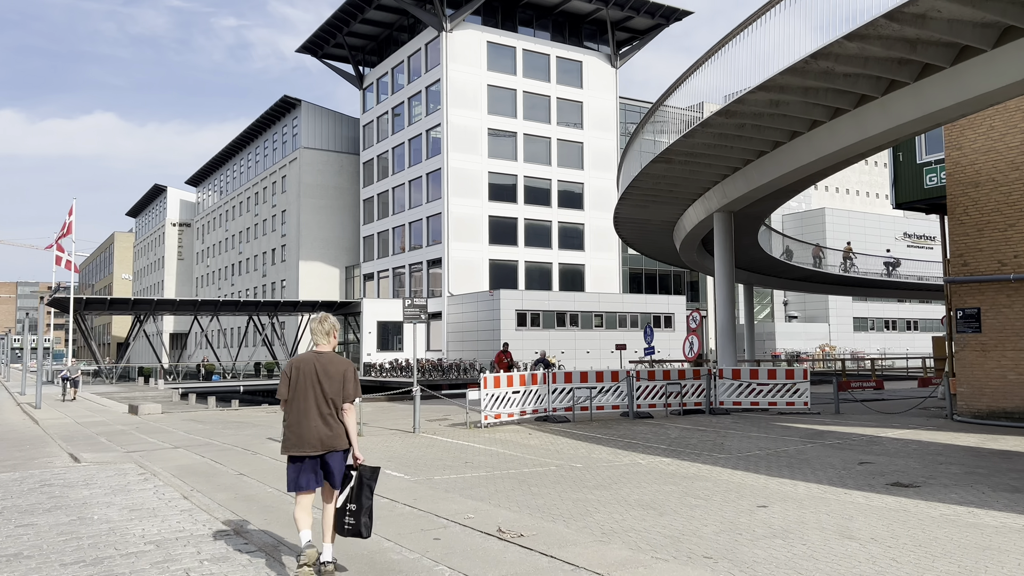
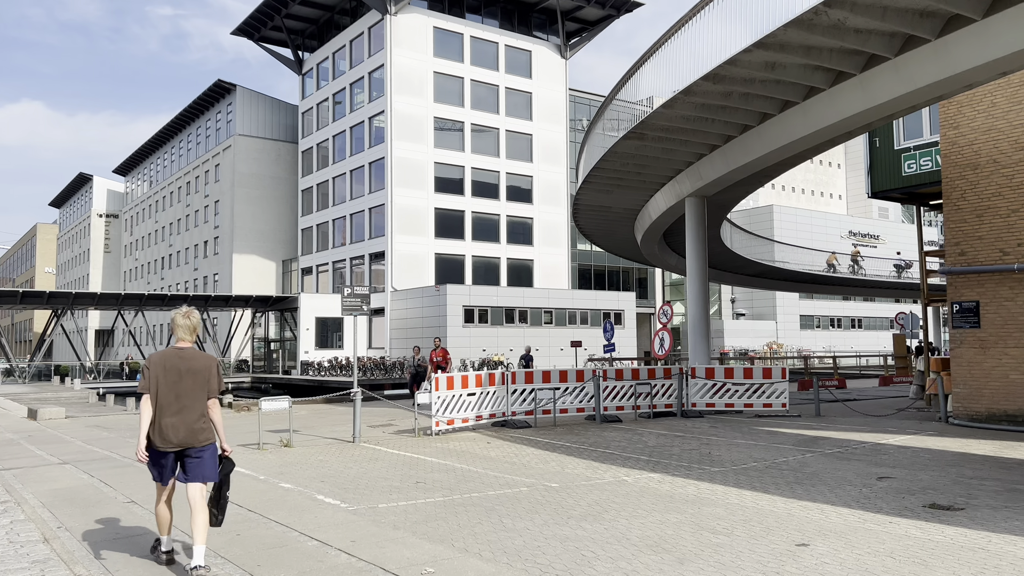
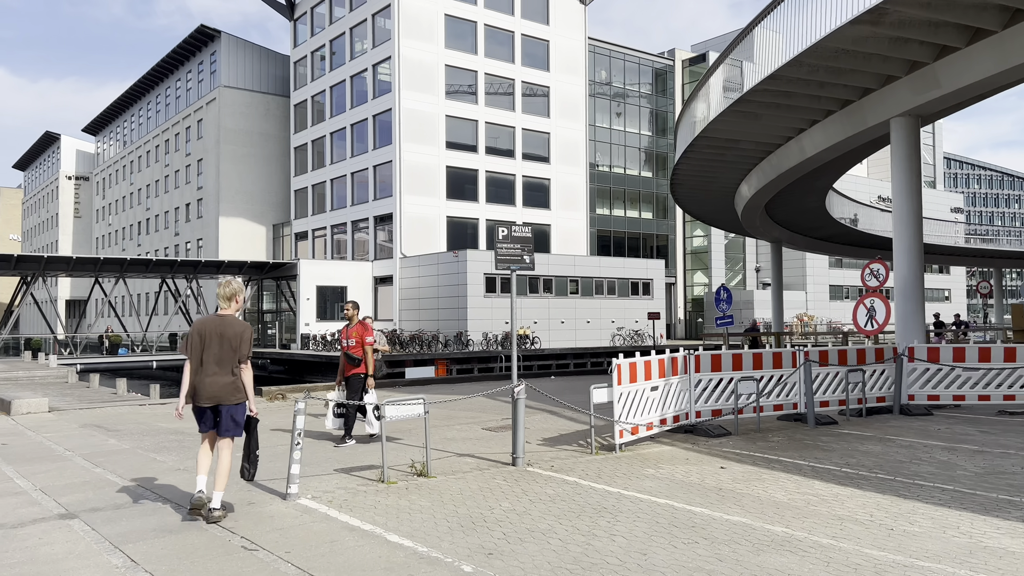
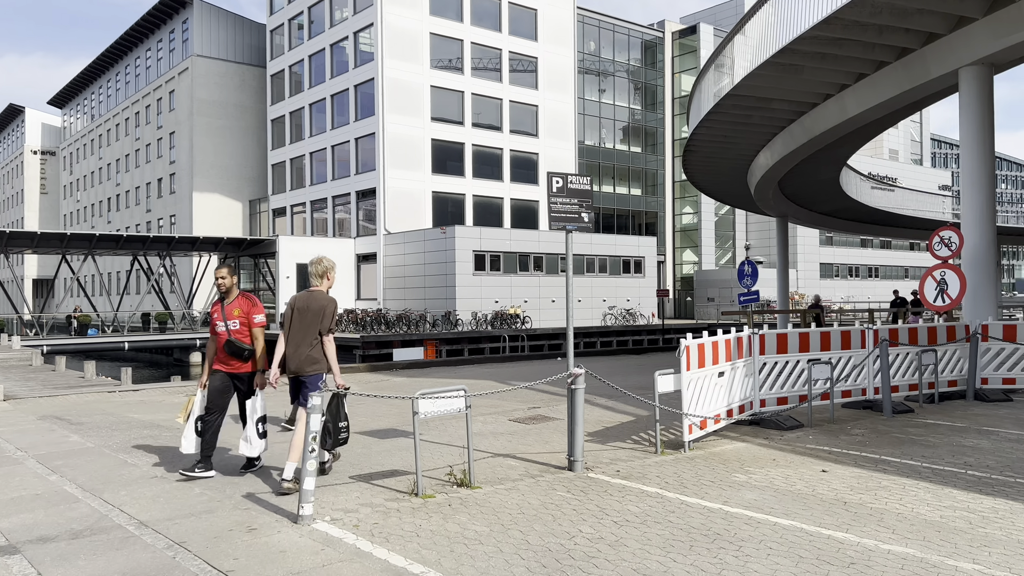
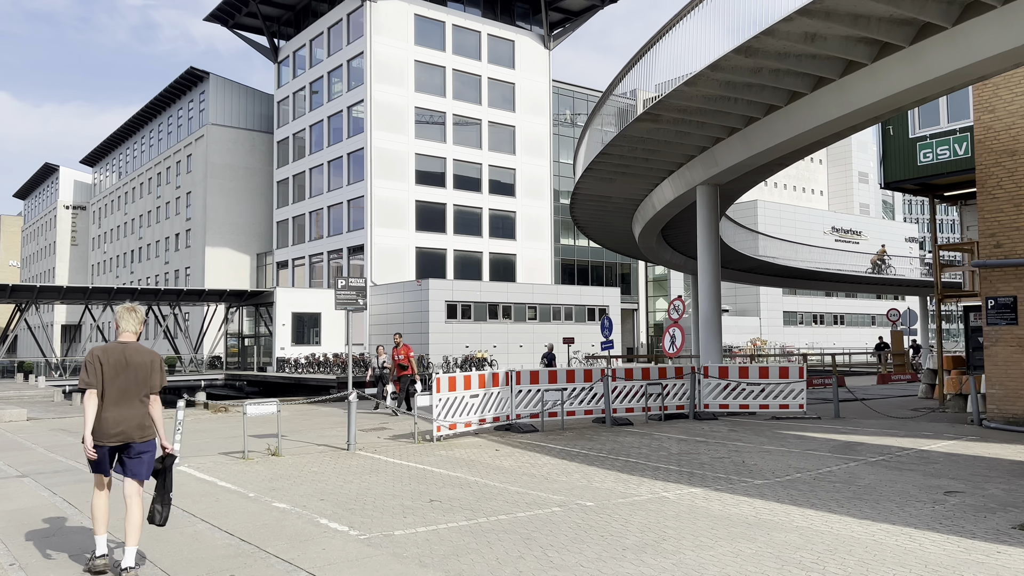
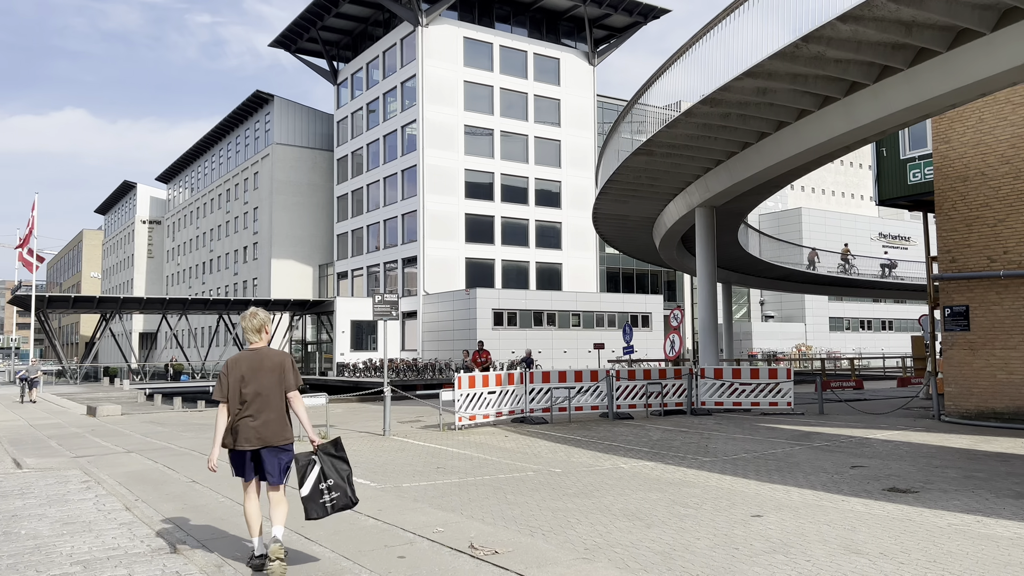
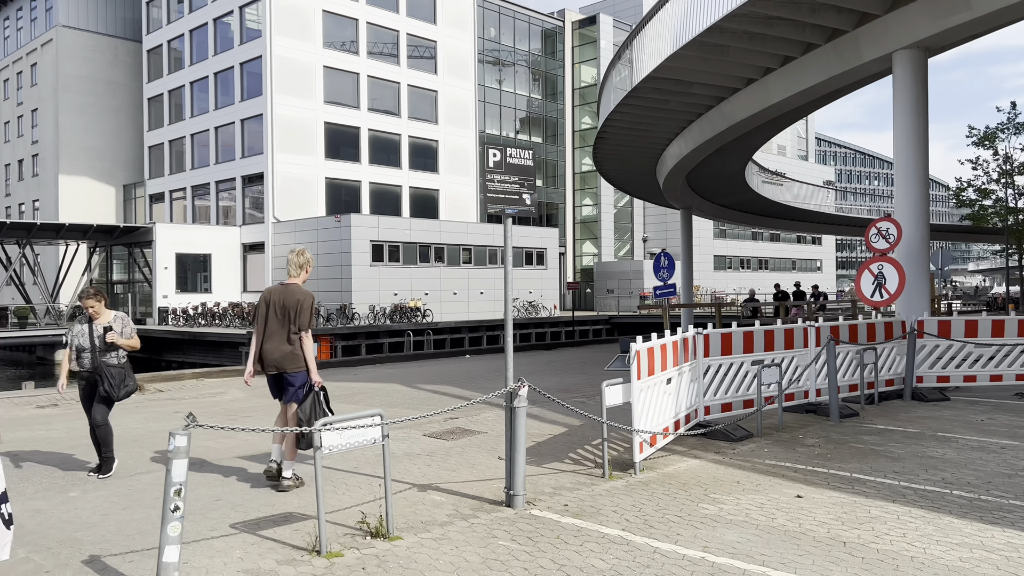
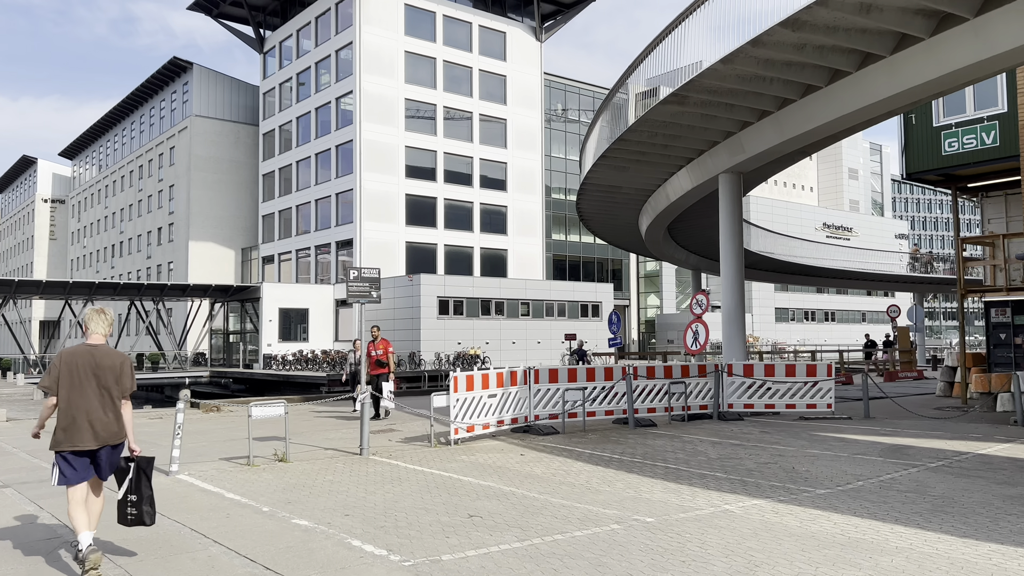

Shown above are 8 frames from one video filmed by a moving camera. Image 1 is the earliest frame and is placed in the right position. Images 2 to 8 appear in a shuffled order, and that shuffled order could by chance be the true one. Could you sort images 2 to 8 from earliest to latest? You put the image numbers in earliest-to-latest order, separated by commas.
6, 2, 5, 8, 3, 4, 7
